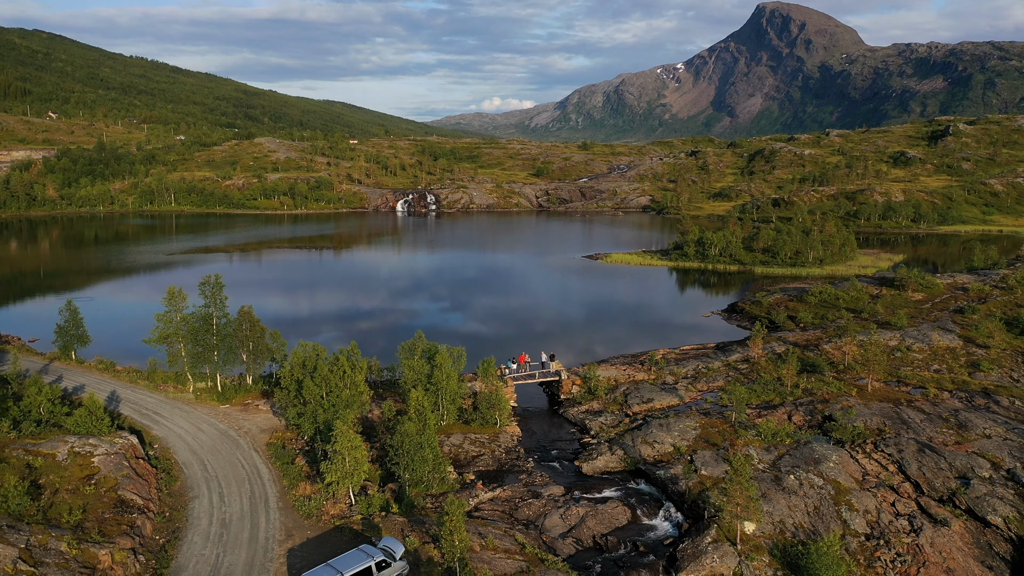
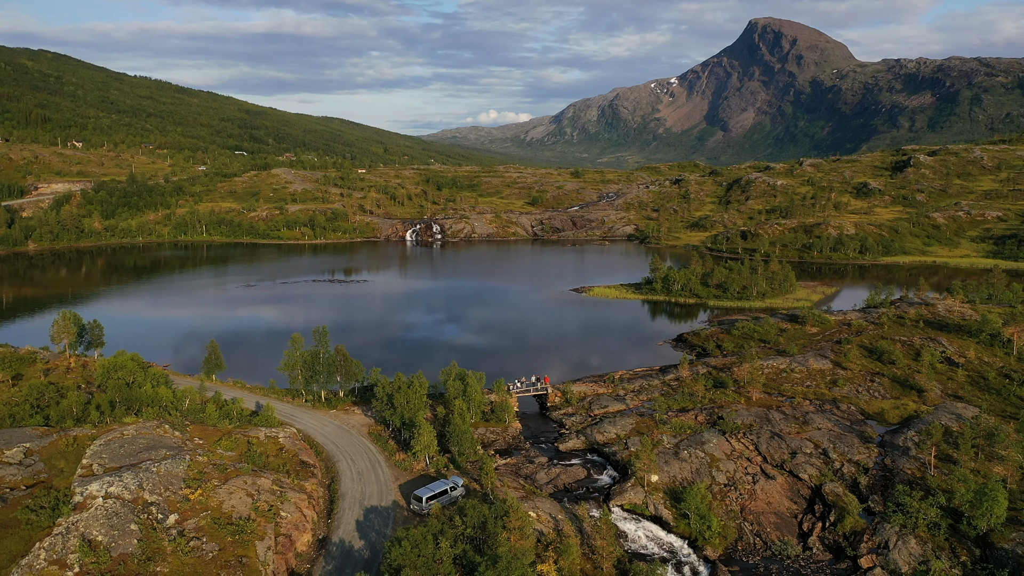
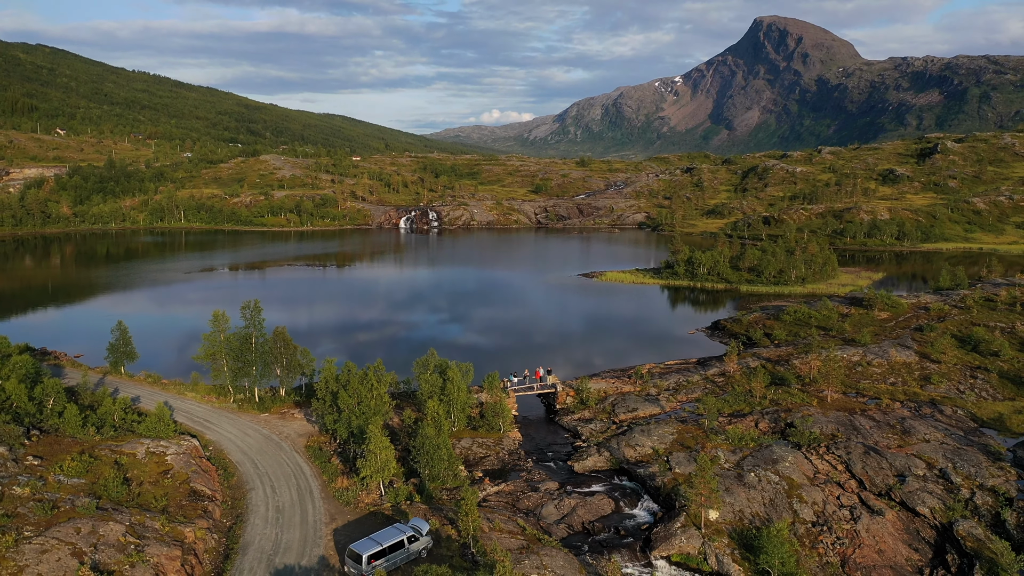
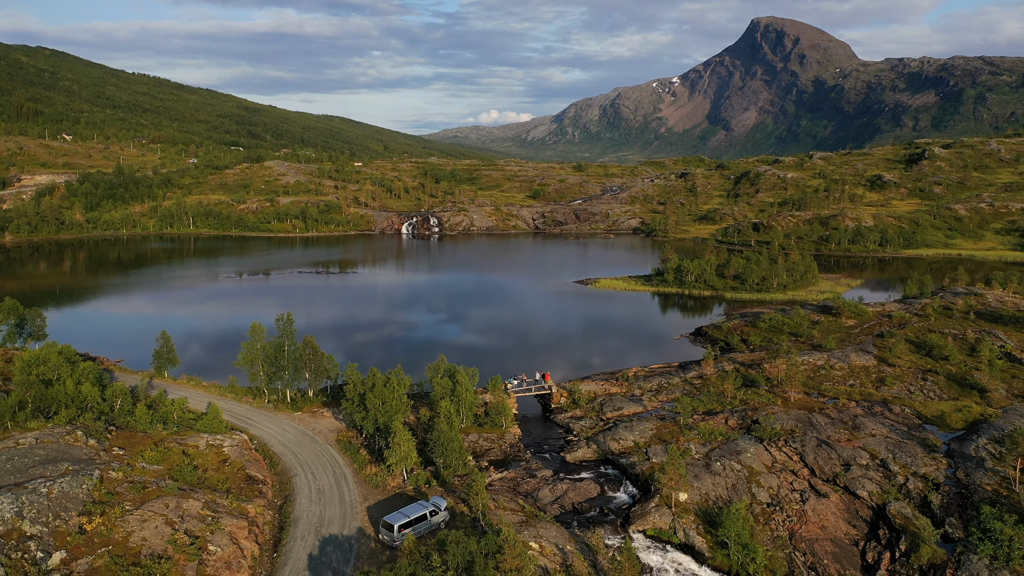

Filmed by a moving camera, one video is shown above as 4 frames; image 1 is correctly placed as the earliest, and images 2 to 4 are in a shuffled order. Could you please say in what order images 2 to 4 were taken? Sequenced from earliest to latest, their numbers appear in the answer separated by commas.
3, 4, 2
